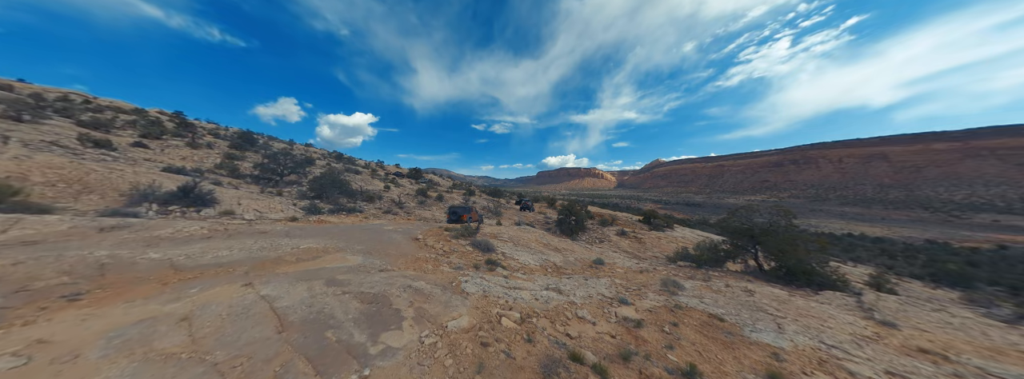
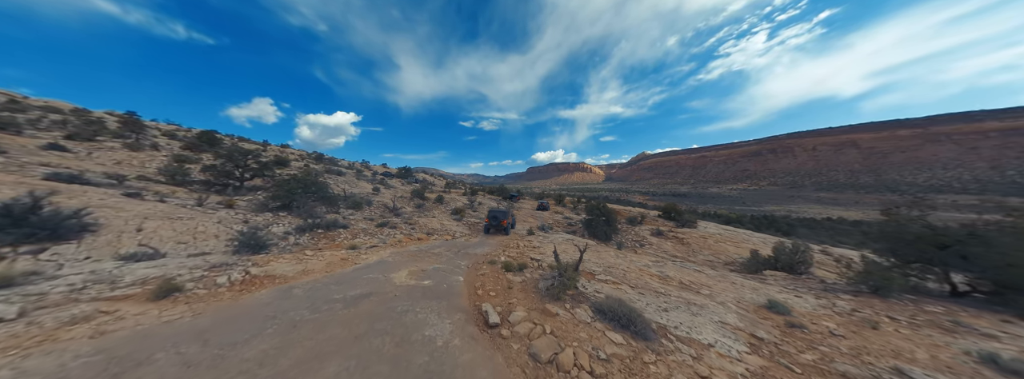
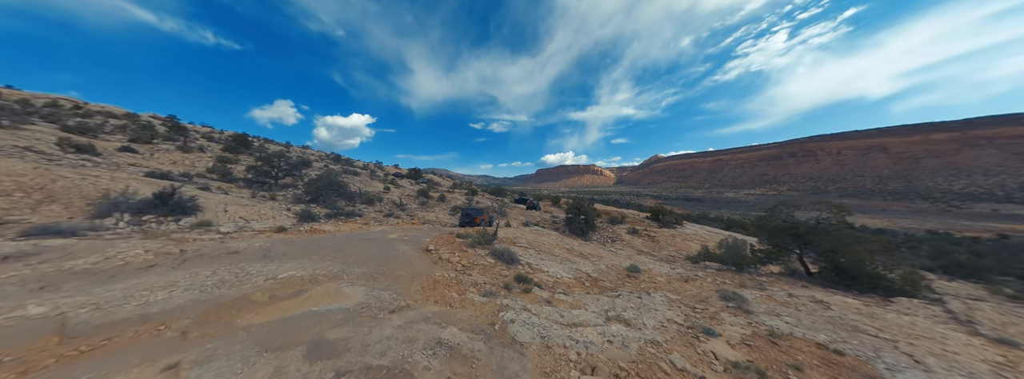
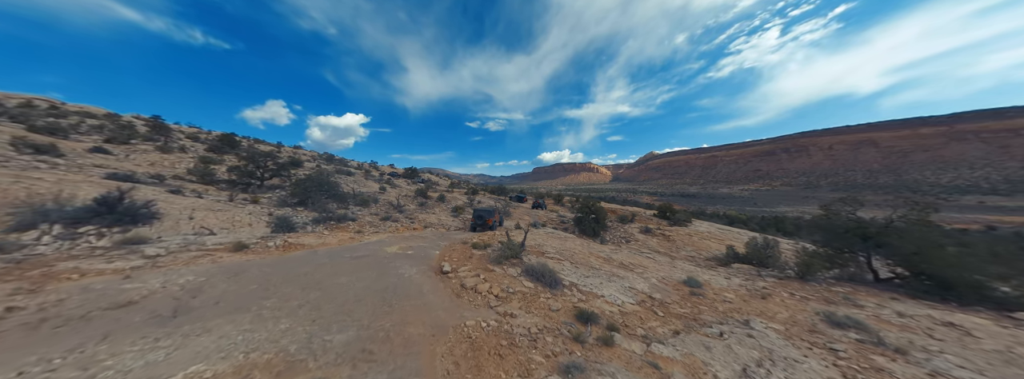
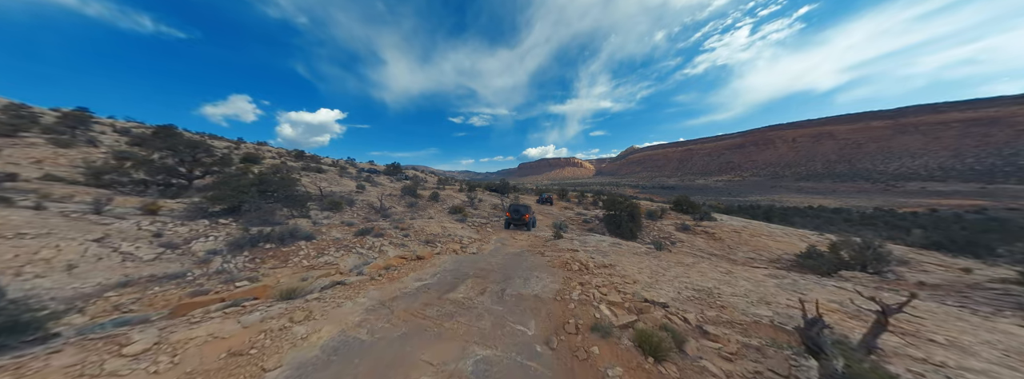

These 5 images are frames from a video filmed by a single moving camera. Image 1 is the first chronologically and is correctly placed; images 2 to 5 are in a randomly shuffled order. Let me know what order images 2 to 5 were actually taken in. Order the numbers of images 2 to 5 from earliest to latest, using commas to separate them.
3, 4, 2, 5
